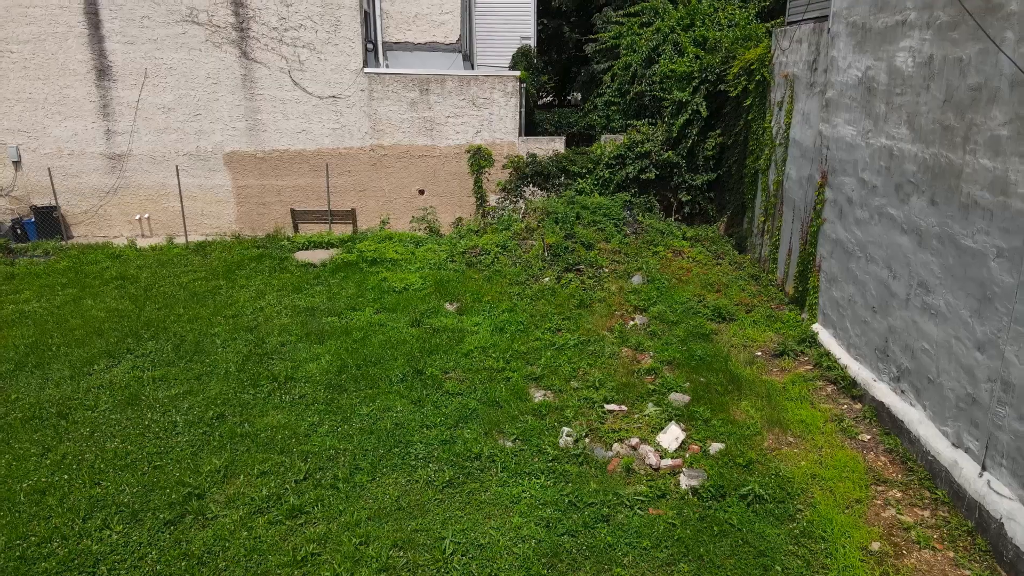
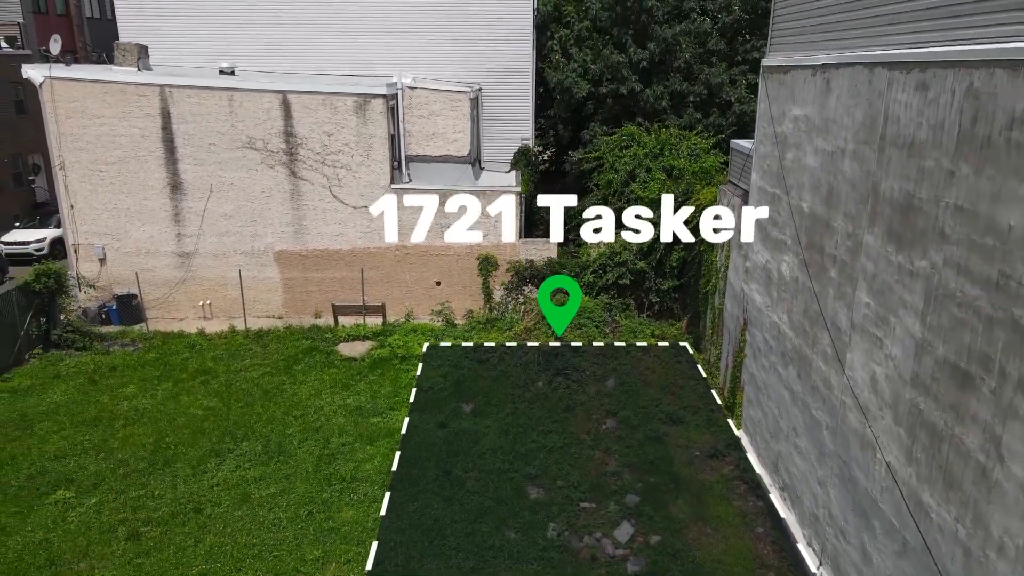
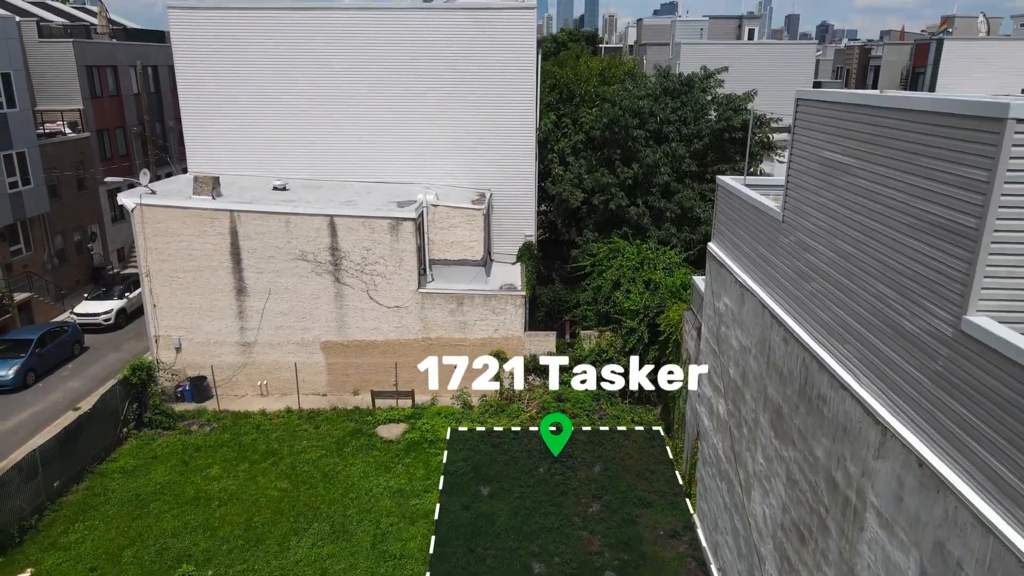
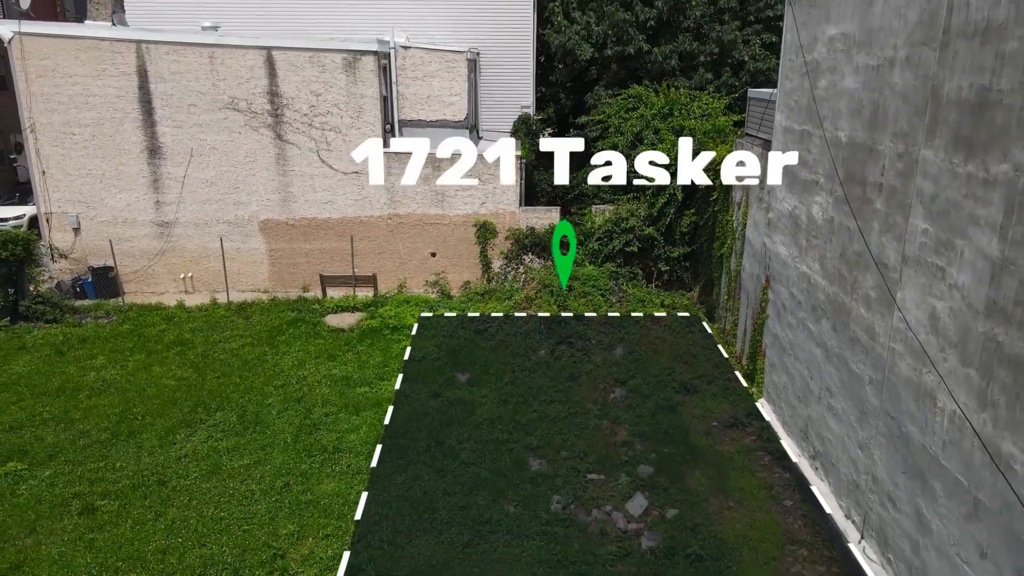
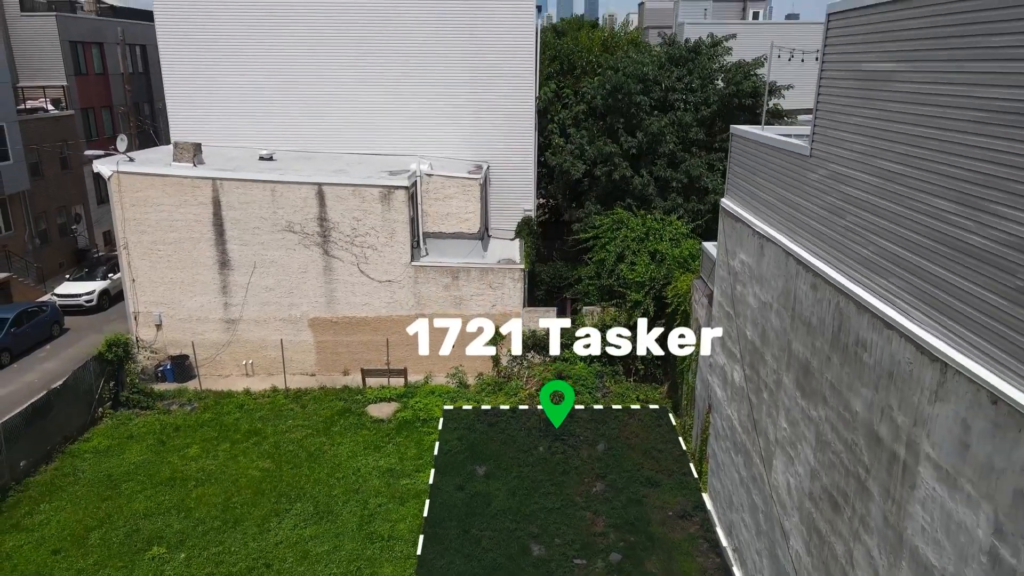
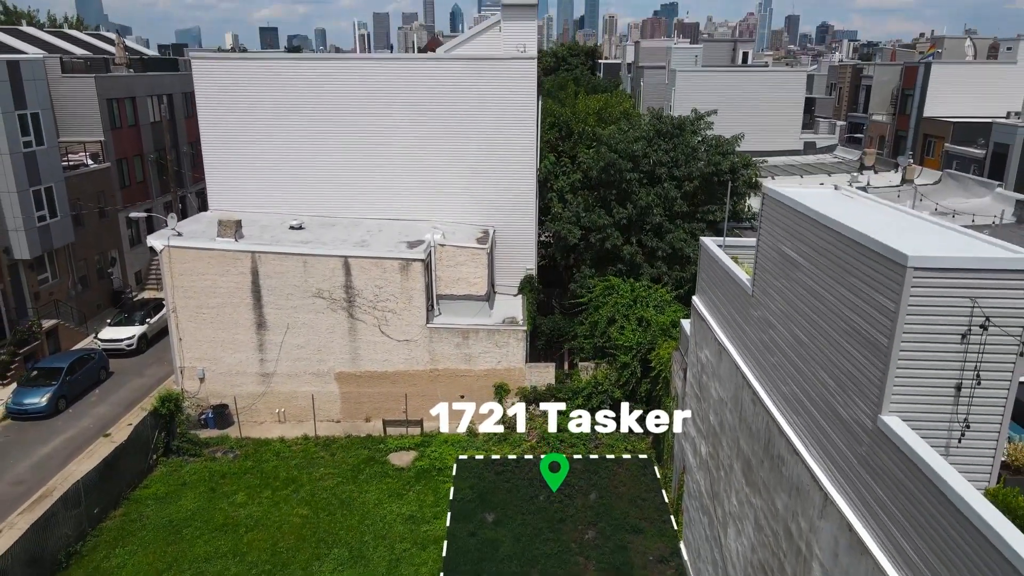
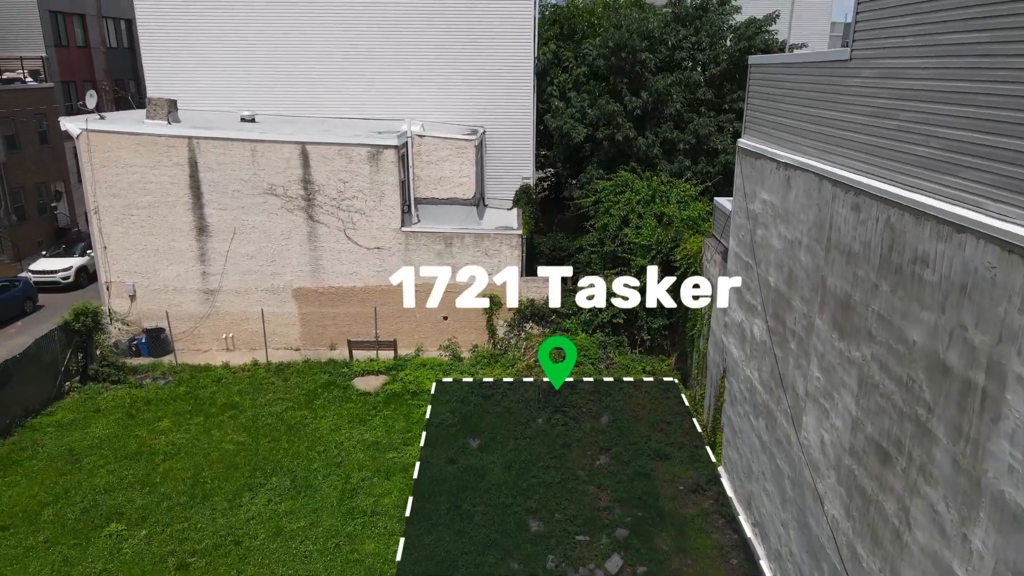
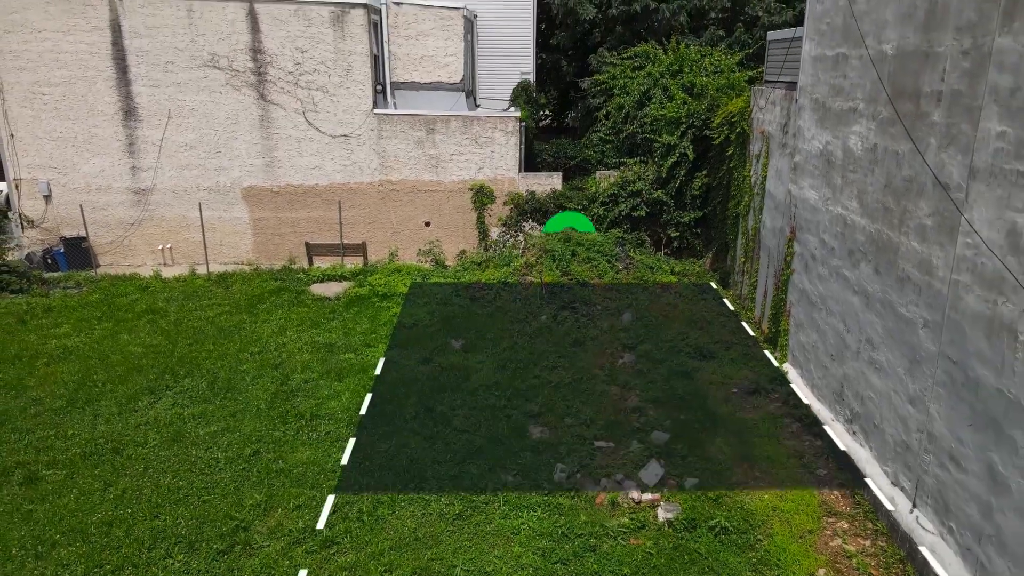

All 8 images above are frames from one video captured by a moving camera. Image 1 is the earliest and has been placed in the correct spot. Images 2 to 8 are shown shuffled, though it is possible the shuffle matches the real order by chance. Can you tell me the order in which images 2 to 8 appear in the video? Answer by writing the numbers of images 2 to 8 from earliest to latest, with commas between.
8, 4, 2, 7, 5, 3, 6
